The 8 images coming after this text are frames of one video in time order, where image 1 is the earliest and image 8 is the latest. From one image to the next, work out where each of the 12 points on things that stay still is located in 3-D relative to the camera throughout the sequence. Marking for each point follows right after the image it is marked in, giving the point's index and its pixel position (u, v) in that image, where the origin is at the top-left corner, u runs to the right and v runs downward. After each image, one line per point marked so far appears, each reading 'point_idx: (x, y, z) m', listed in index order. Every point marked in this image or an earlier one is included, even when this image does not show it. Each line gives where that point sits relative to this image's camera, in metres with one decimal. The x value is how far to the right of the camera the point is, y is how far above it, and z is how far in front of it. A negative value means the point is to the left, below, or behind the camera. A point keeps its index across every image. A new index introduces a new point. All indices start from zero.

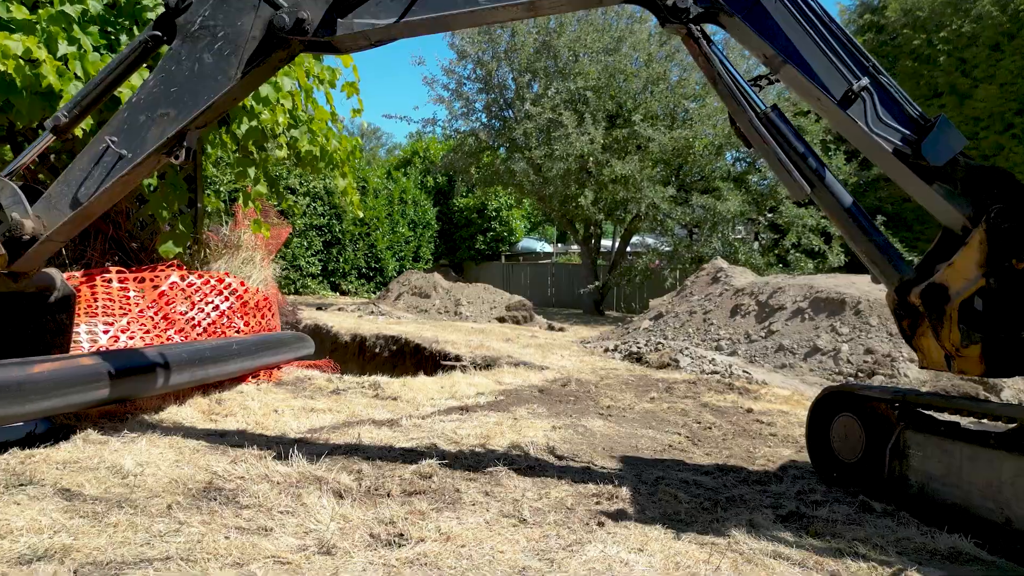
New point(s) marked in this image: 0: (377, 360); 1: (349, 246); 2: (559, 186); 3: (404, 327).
0: (-1.6, -0.9, +9.6) m
1: (-3.5, +1.0, +19.2) m
2: (+1.0, +1.9, +16.1) m
3: (-1.5, -0.5, +11.4) m
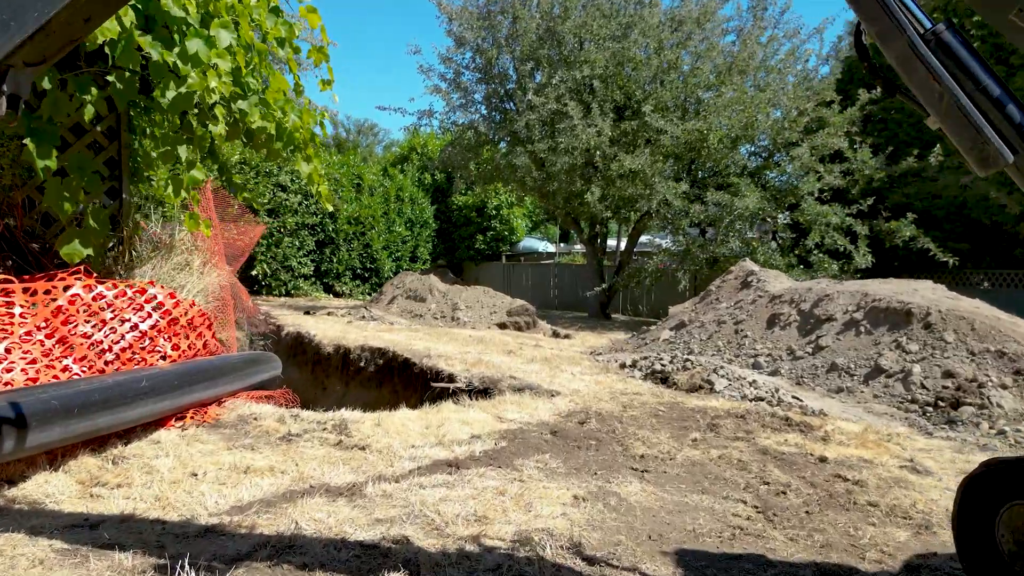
0: (-1.5, -1.0, +8.5) m
1: (-3.5, +0.9, +18.1) m
2: (+1.0, +1.8, +15.0) m
3: (-1.5, -0.6, +10.3) m
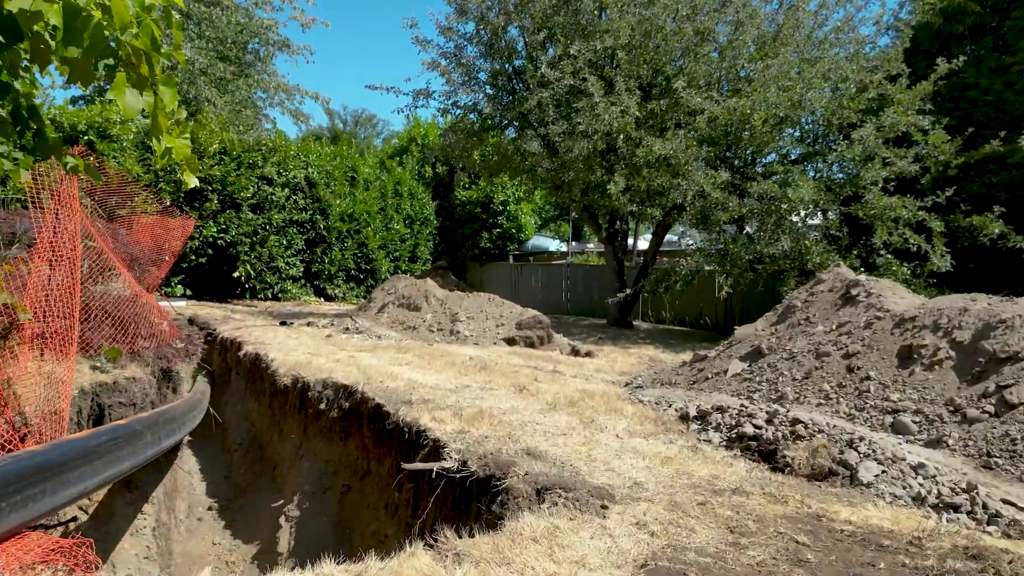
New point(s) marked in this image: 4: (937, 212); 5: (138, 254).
0: (-1.4, -1.1, +6.4) m
1: (-3.3, +0.8, +16.0) m
2: (+1.1, +1.7, +12.8) m
3: (-1.4, -0.7, +8.2) m
4: (+6.4, +1.2, +12.6) m
5: (-3.0, +0.2, +6.5) m
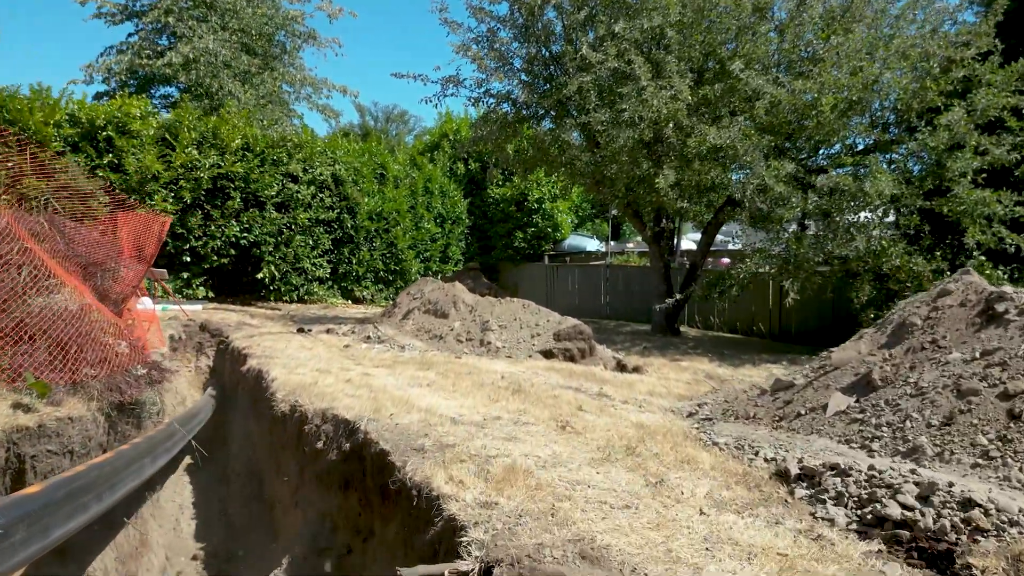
0: (-1.2, -1.1, +5.2) m
1: (-2.6, +0.8, +14.9) m
2: (+1.6, +1.7, +11.5) m
3: (-1.0, -0.8, +7.0) m
4: (+6.9, +1.1, +11.1) m
5: (-2.7, +0.2, +5.4) m
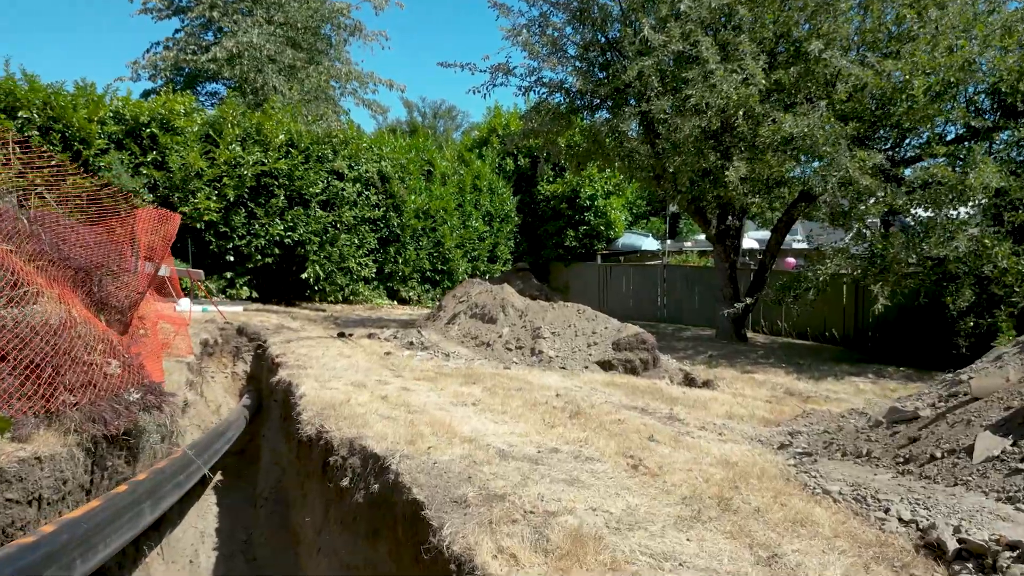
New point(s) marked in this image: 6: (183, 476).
0: (-0.9, -1.2, +4.4) m
1: (-1.7, +0.7, +14.1) m
2: (+2.3, +1.6, +10.6) m
3: (-0.6, -0.8, +6.2) m
4: (+7.6, +1.0, +9.8) m
5: (-2.4, +0.1, +4.7) m
6: (-1.7, -1.0, +4.4) m
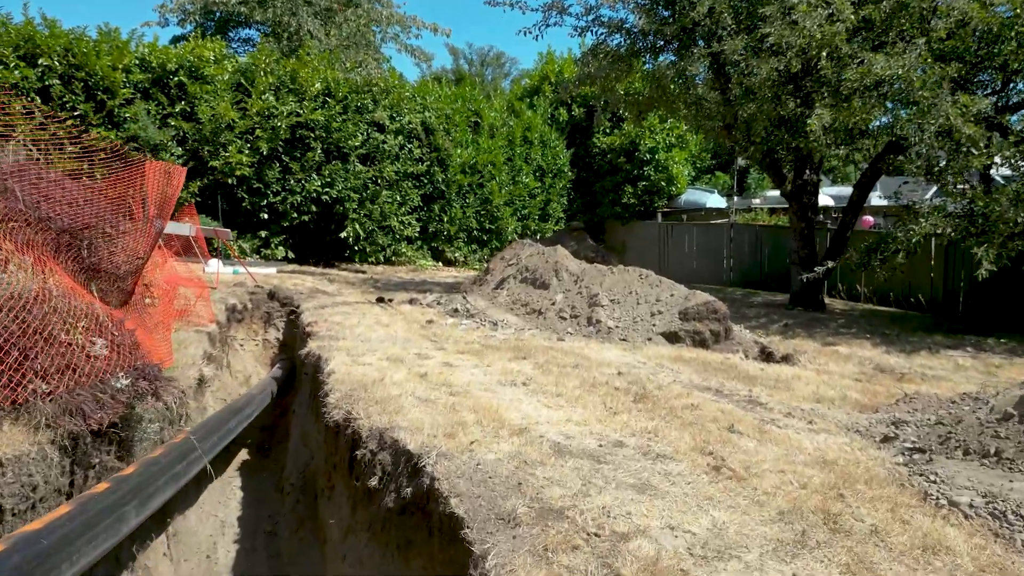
0: (-0.6, -1.0, +3.7) m
1: (-0.9, +1.4, +13.4) m
2: (+3.0, +2.1, +9.5) m
3: (-0.2, -0.6, +5.5) m
4: (+8.2, +1.4, +8.5) m
5: (-2.1, +0.3, +4.1) m
6: (-1.5, -0.8, +3.8) m
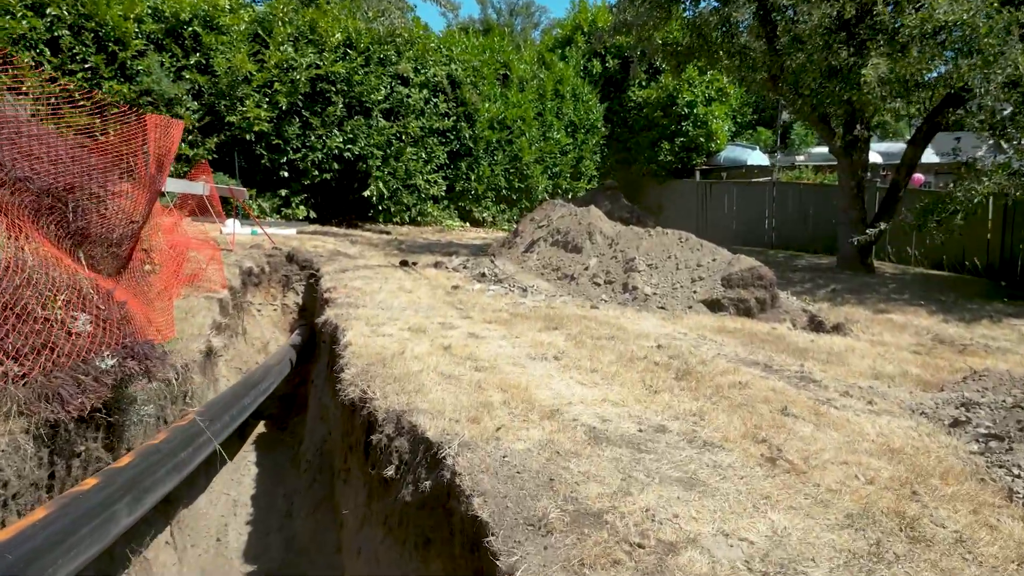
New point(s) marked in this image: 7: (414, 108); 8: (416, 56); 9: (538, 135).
0: (-0.5, -0.9, +3.4) m
1: (-0.4, +2.0, +12.9) m
2: (+3.3, +2.5, +8.9) m
3: (0.0, -0.3, +5.1) m
4: (+8.5, +1.7, +7.7) m
5: (-2.0, +0.5, +3.7) m
6: (-1.3, -0.7, +3.4) m
7: (-1.4, +2.5, +11.5) m
8: (-1.3, +3.2, +11.5) m
9: (+0.4, +2.6, +14.0) m
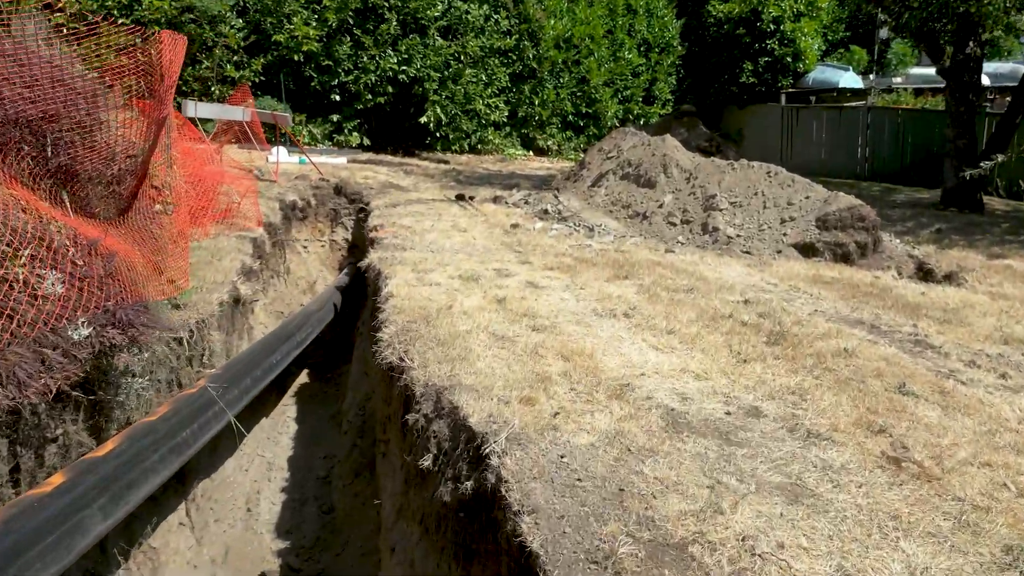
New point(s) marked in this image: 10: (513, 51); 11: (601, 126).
0: (-0.3, -0.7, +2.9) m
1: (+0.6, +3.0, +12.1) m
2: (+4.0, +3.0, +7.7) m
3: (+0.3, 0.0, +4.5) m
4: (+9.0, +2.1, +6.2) m
5: (-1.7, +0.7, +3.2) m
6: (-1.1, -0.5, +2.9) m
7: (-0.5, +3.4, +10.6) m
8: (-0.4, +4.1, +10.6) m
9: (+1.5, +3.6, +13.0) m
10: (0.0, +3.3, +11.5) m
11: (+1.4, +2.5, +13.1) m
